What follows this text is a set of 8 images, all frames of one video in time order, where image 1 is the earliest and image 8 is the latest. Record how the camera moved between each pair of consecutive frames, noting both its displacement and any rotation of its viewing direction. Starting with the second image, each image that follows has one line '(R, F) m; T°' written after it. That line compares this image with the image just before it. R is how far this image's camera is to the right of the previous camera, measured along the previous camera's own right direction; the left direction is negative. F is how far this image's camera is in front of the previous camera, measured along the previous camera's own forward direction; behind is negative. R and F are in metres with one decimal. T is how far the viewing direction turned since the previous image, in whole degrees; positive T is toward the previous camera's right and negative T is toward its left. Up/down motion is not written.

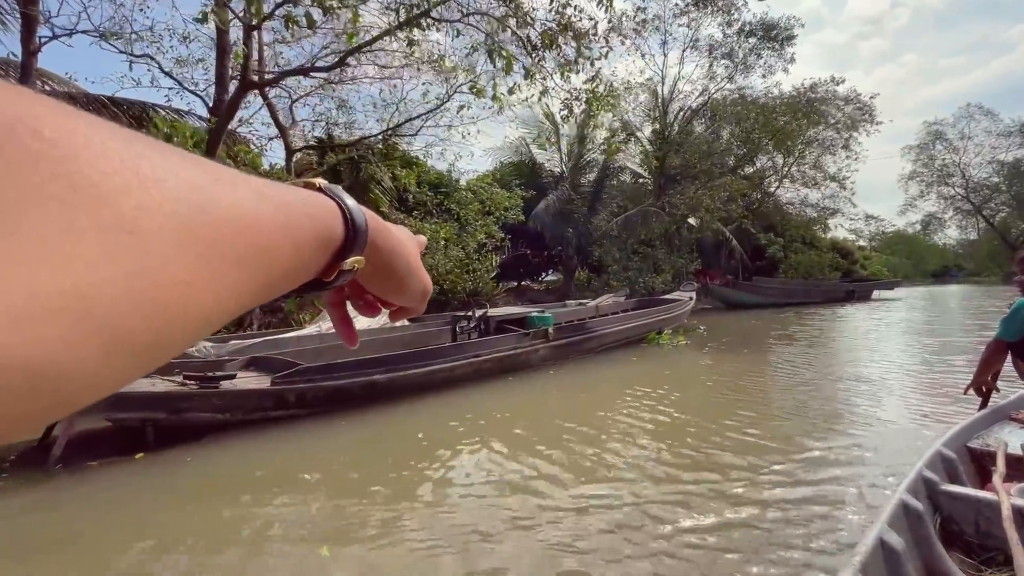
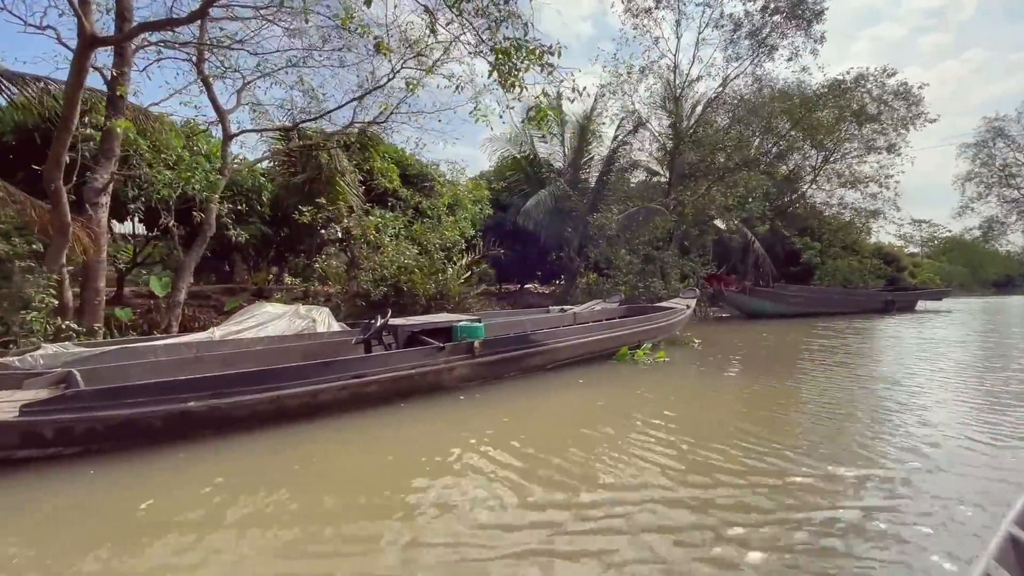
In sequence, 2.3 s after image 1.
(+1.3, +1.1) m; -4°
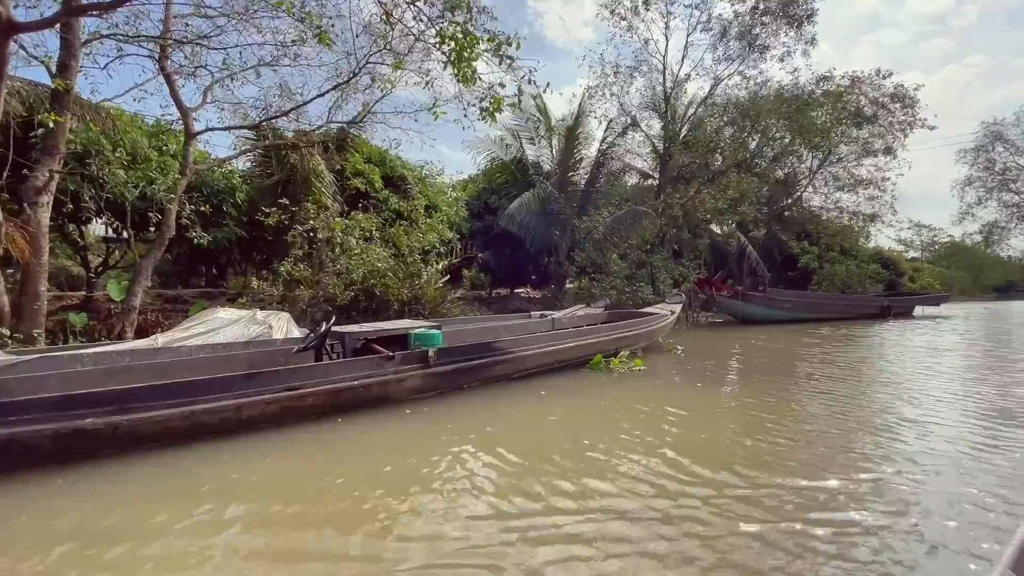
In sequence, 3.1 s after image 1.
(+0.5, +0.3) m; 0°
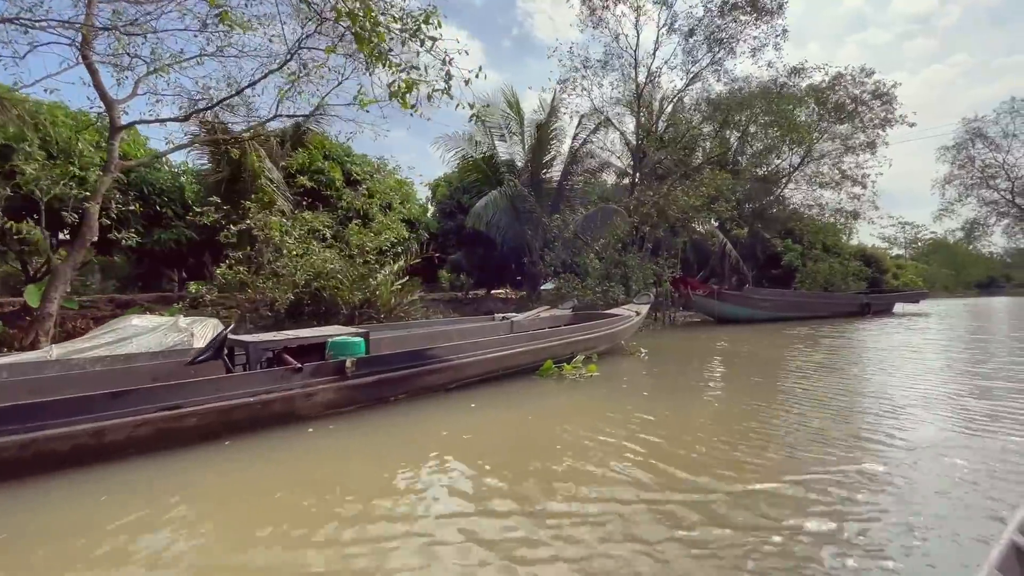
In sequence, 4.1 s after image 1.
(+0.6, +0.4) m; +1°
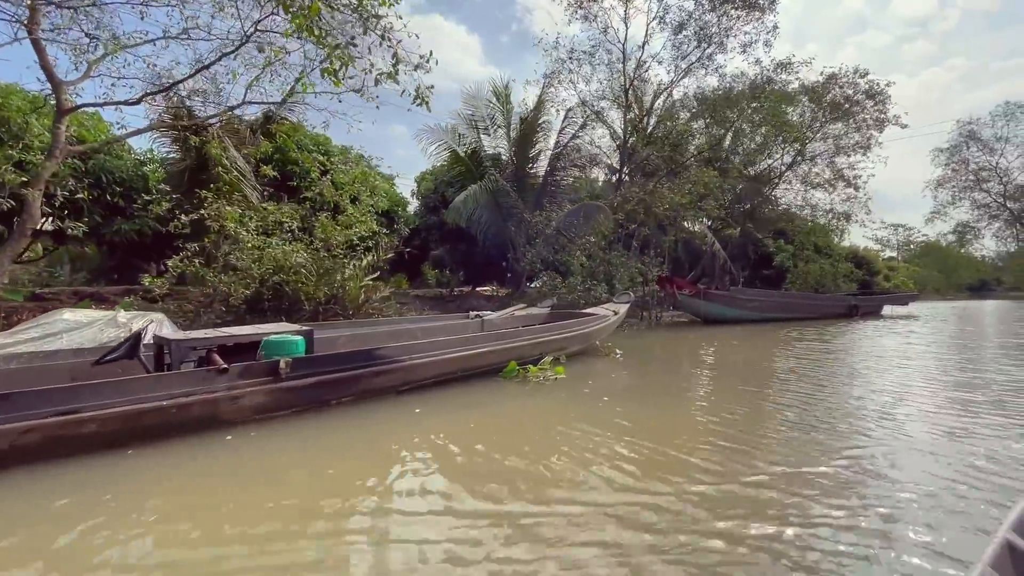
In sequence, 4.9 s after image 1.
(+0.4, +0.3) m; +1°
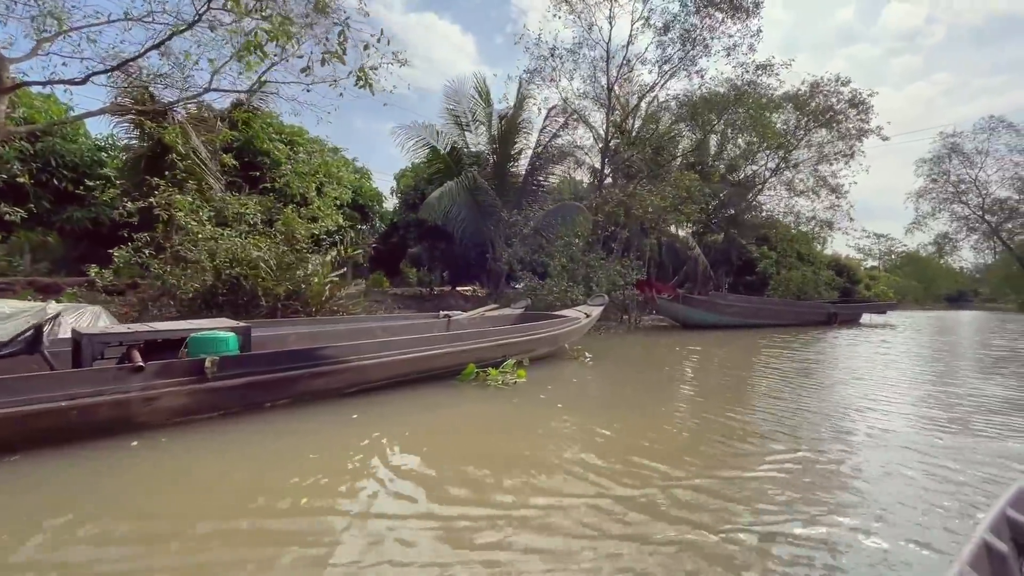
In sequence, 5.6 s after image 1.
(+0.3, +0.3) m; +1°
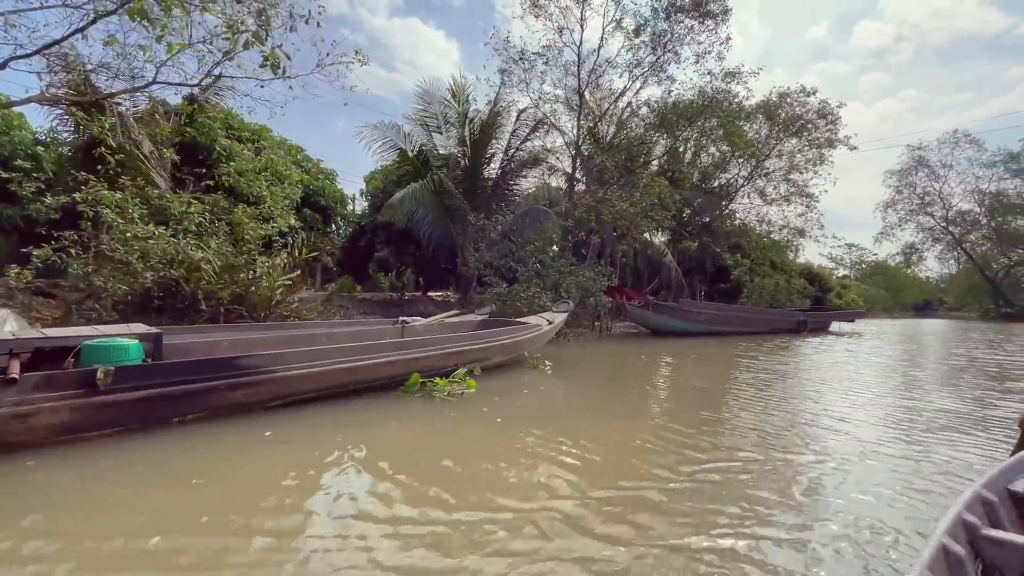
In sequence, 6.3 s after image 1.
(+0.4, +0.3) m; +2°
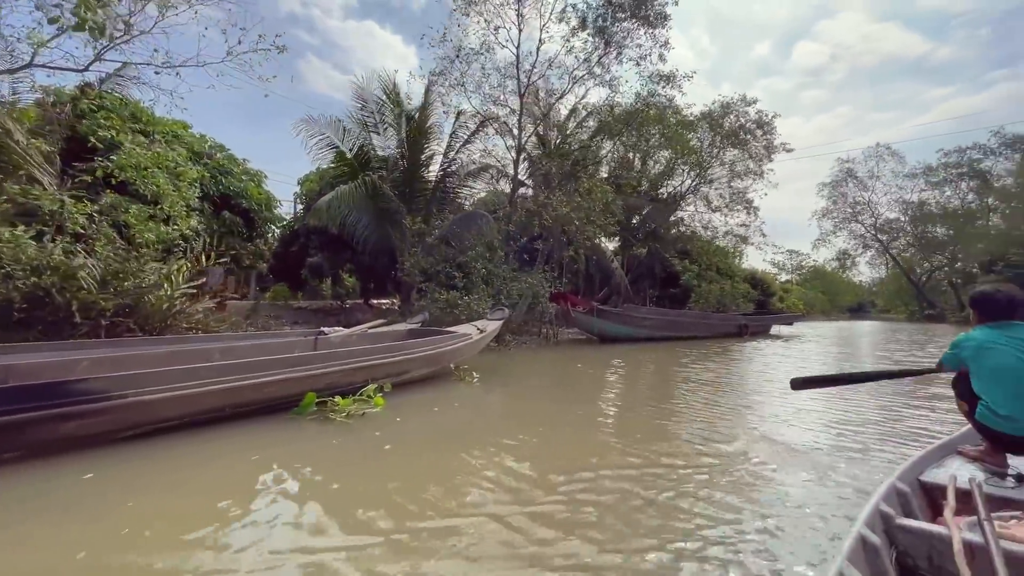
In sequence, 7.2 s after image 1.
(+0.5, +0.4) m; +5°
